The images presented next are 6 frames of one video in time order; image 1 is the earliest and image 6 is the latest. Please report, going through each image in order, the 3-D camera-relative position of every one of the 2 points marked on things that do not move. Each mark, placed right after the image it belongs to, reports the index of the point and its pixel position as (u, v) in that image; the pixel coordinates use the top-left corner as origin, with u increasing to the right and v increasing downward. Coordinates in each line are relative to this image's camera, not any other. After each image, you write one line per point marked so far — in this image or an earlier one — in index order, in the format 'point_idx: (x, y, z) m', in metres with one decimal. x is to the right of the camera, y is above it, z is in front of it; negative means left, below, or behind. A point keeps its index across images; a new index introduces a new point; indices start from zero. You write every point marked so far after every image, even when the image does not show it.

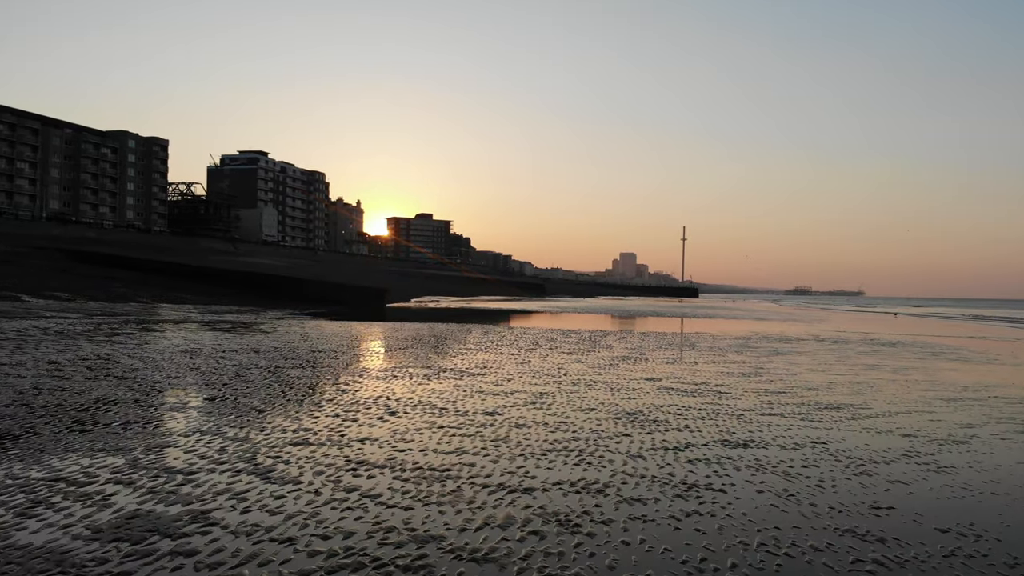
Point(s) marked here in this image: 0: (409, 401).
0: (-1.9, -2.0, +10.2) m
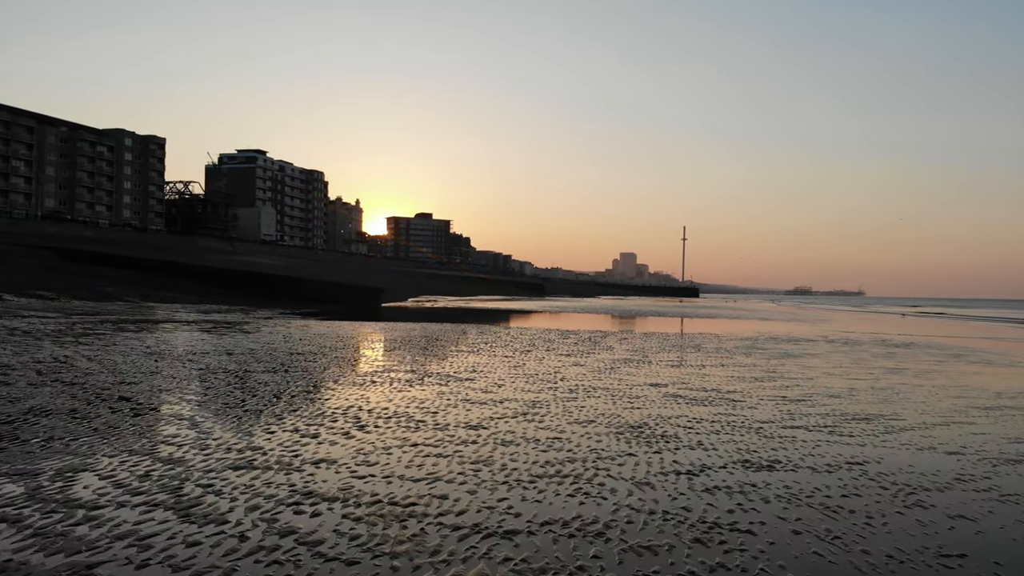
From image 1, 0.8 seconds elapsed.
0: (-2.1, -2.0, +9.0) m
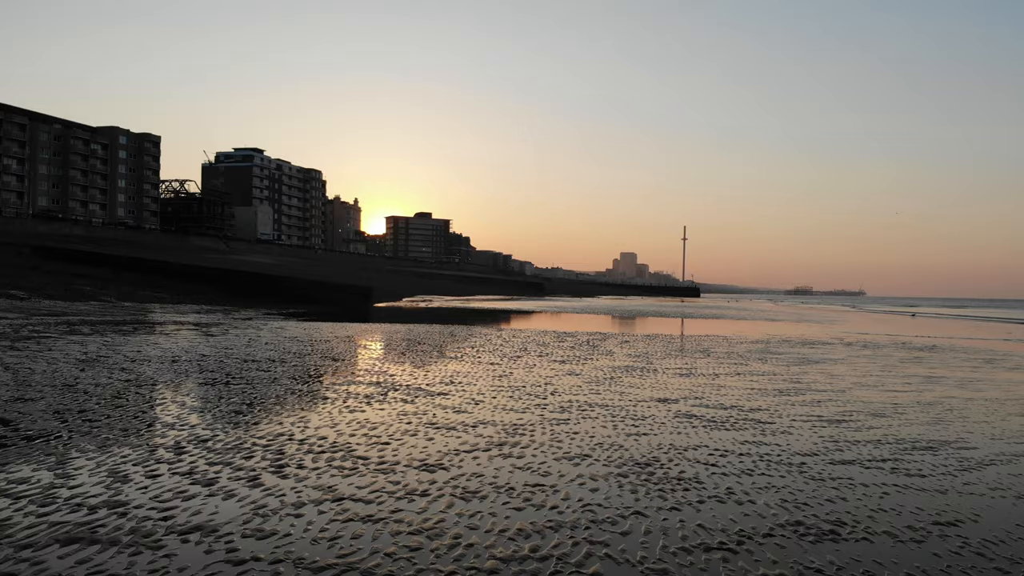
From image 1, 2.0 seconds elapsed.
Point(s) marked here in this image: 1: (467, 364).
0: (-2.4, -1.9, +7.0) m
1: (-1.2, -1.9, +14.5) m
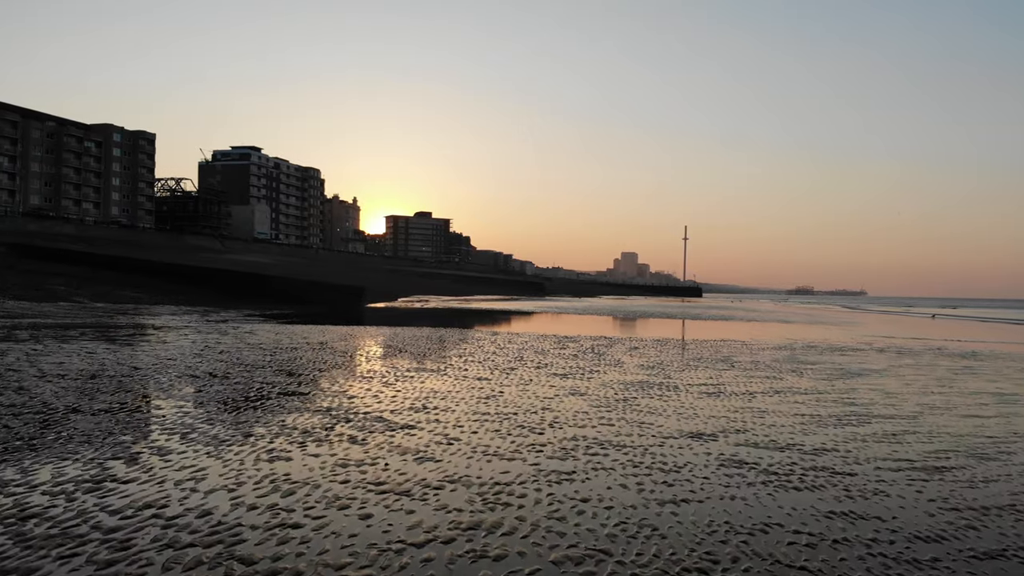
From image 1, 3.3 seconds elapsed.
0: (-2.6, -1.9, +4.6) m
1: (-1.3, -1.9, +12.0) m
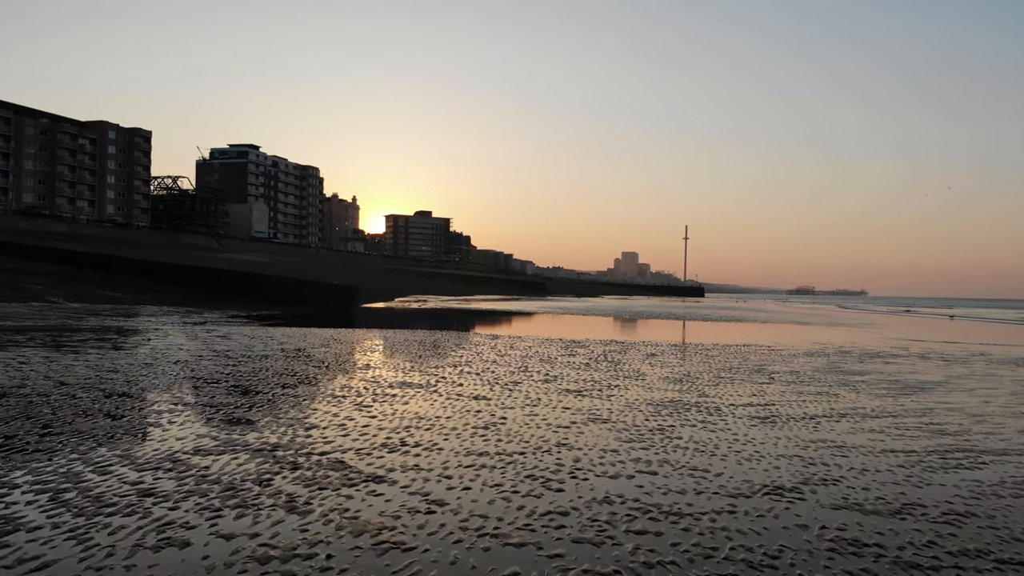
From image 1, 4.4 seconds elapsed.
0: (-2.6, -1.9, +2.4) m
1: (-1.3, -1.9, +9.9) m
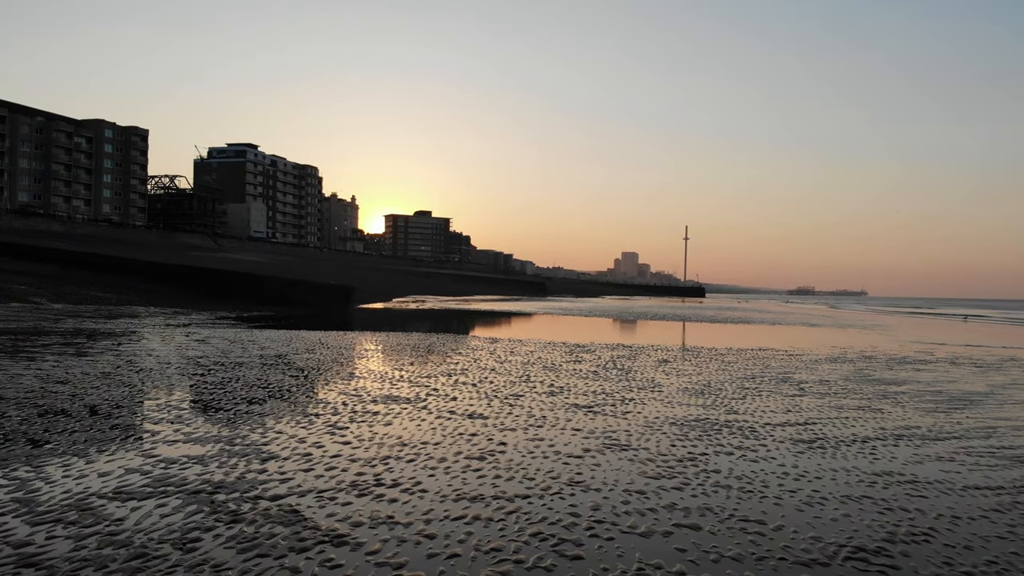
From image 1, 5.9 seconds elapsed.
0: (-2.5, -1.9, +1.1) m
1: (-1.3, -1.9, +8.5) m
